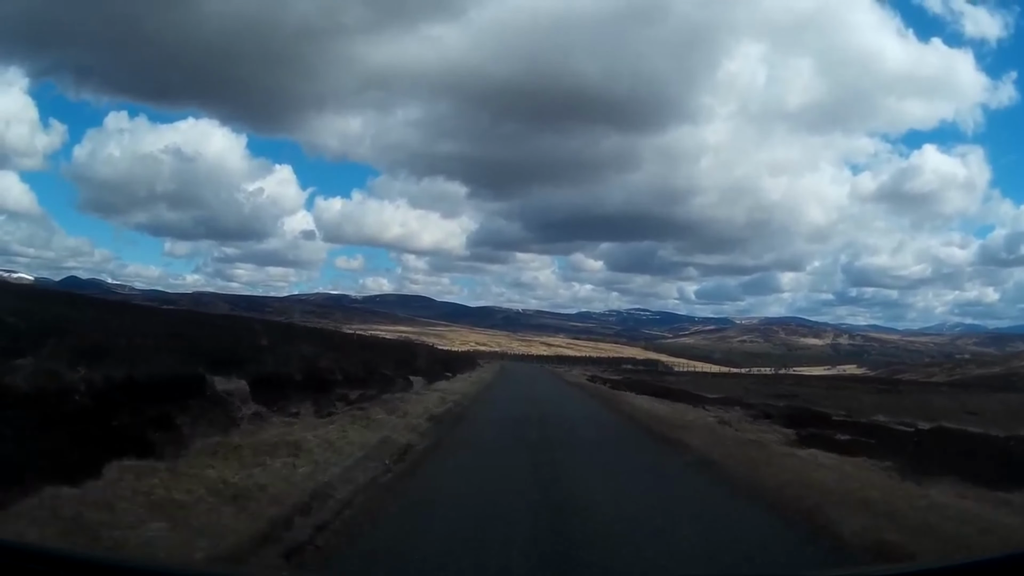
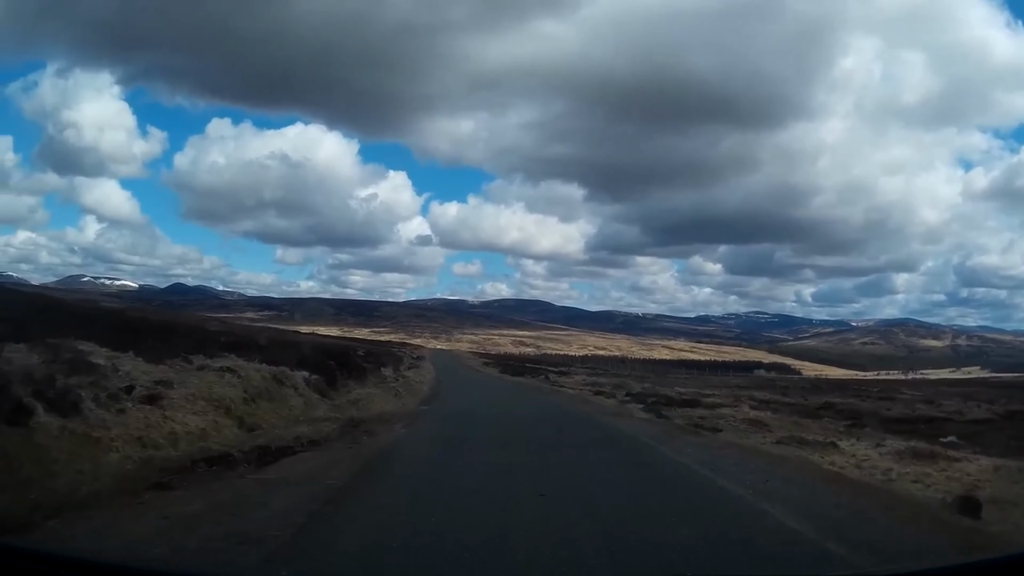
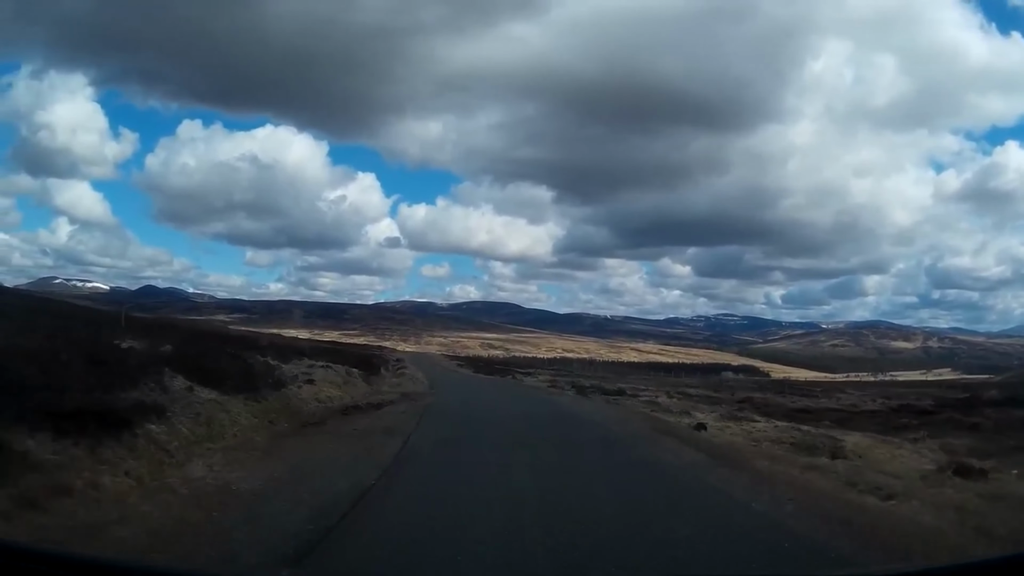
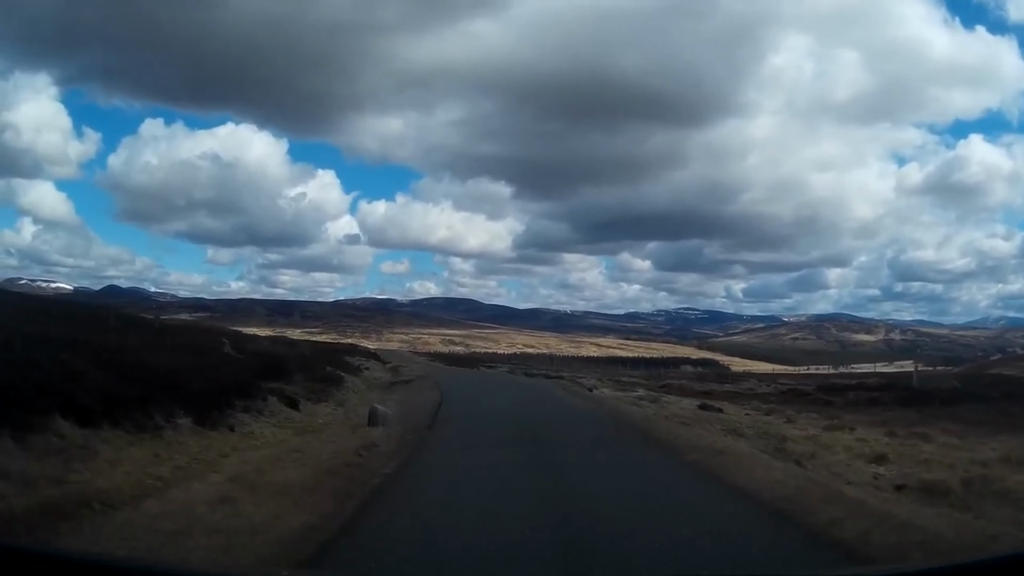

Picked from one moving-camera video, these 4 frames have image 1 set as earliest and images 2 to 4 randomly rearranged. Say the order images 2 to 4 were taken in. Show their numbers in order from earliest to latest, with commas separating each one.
4, 3, 2
